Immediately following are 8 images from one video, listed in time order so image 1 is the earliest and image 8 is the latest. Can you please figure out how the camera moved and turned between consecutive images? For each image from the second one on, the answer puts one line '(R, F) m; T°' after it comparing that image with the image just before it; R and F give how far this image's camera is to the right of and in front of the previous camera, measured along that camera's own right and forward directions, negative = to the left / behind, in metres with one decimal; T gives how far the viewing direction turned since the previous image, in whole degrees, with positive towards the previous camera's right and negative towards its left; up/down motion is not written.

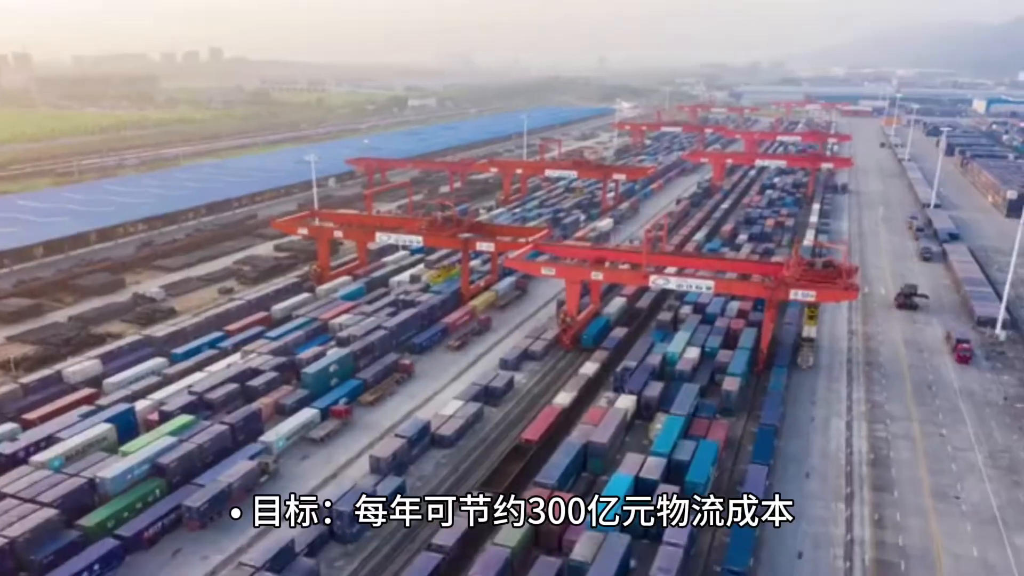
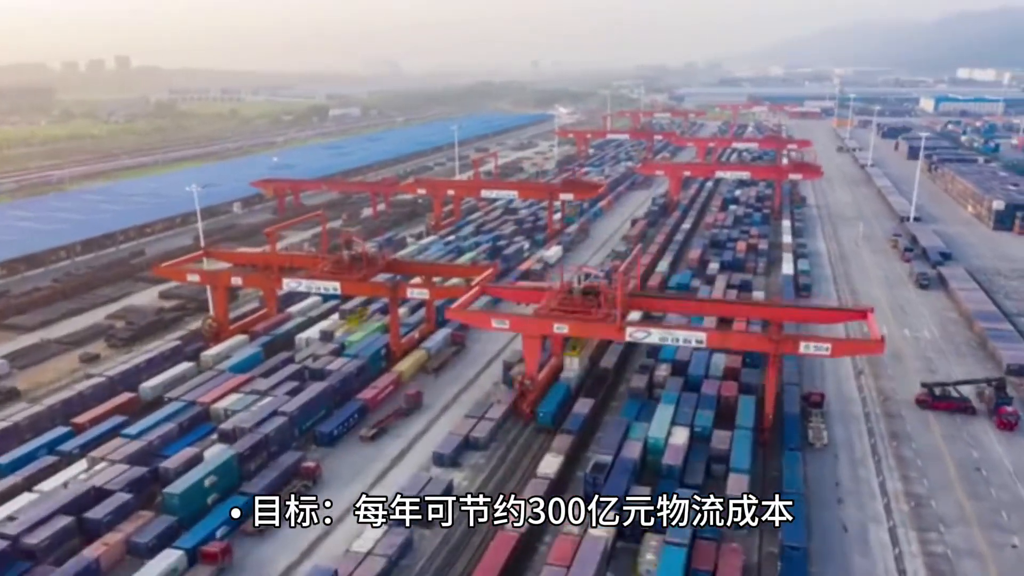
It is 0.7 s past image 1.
(+0.1, +3.9) m; +4°
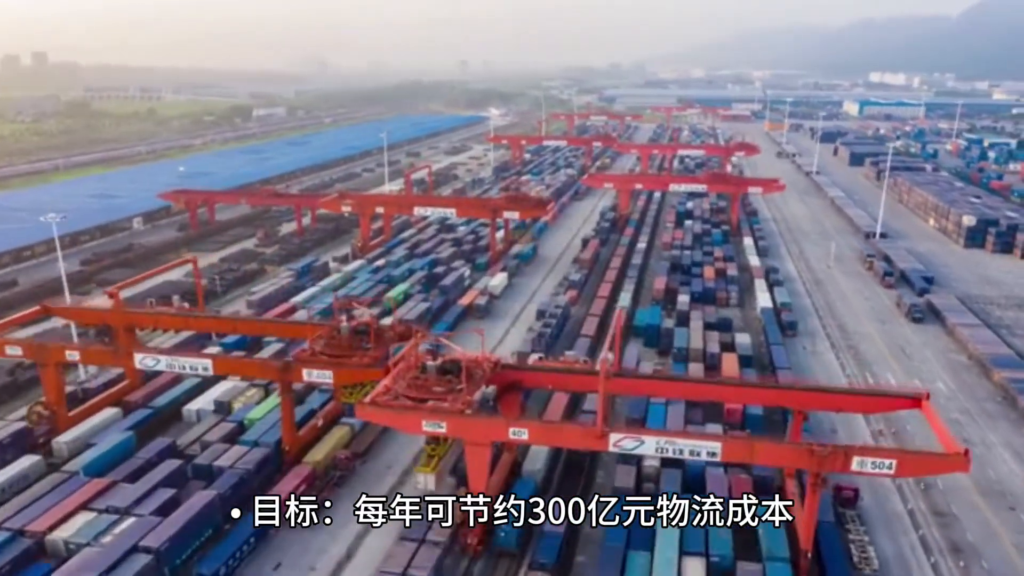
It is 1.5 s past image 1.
(-0.3, +3.5) m; +5°
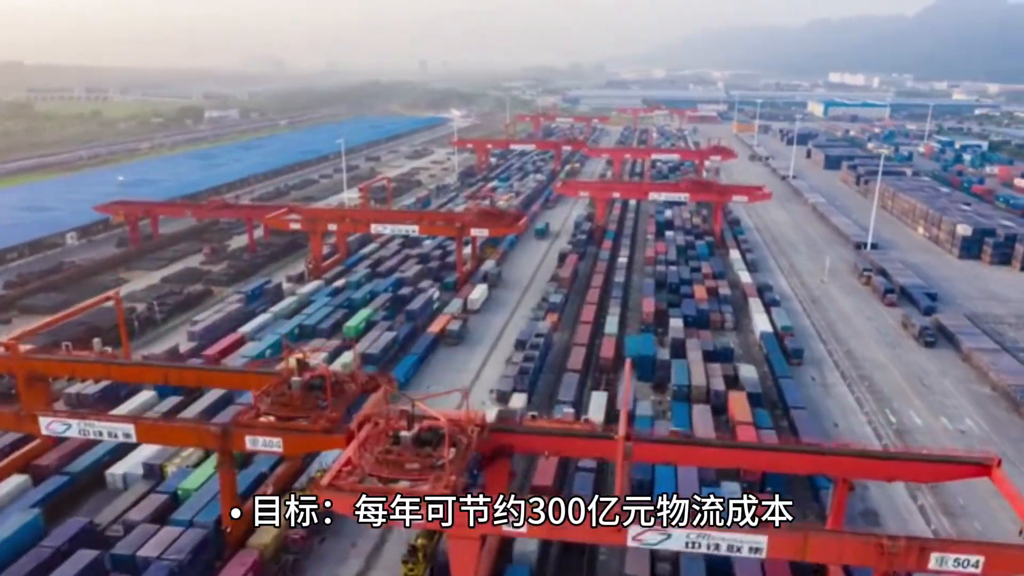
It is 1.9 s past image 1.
(-0.3, +2.1) m; +2°
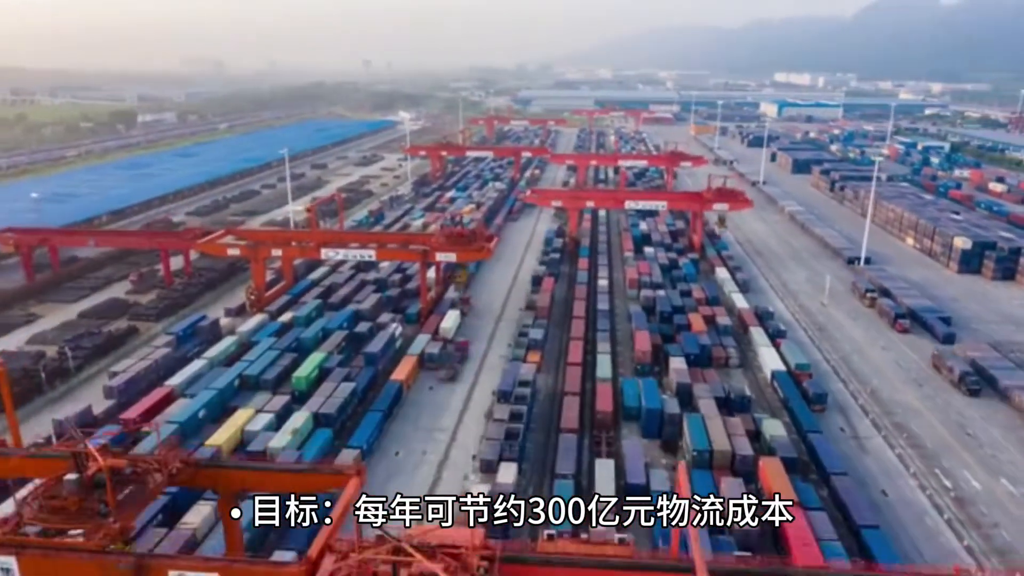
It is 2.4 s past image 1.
(-0.5, +2.7) m; +3°
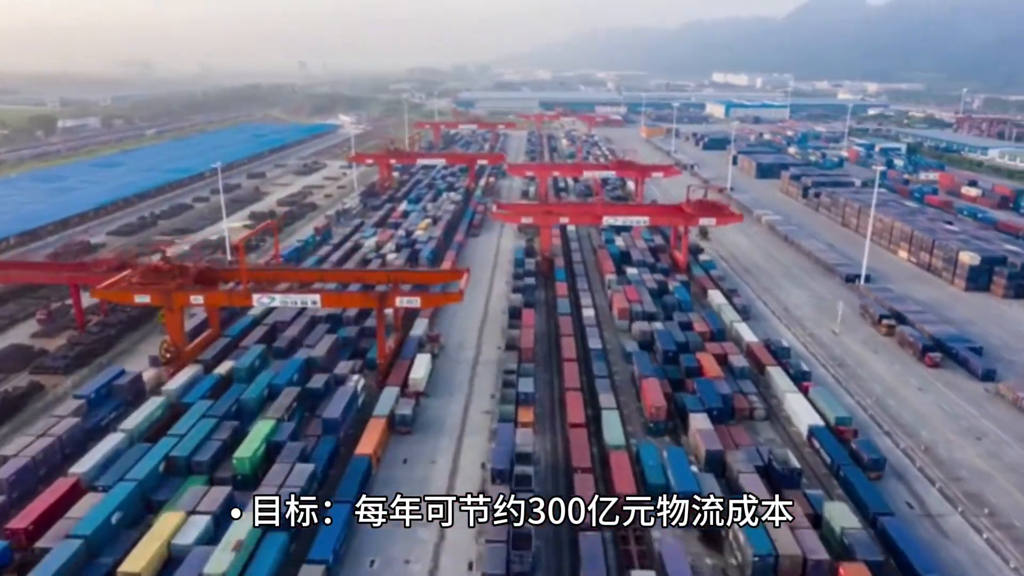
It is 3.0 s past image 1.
(-0.8, +2.9) m; +4°
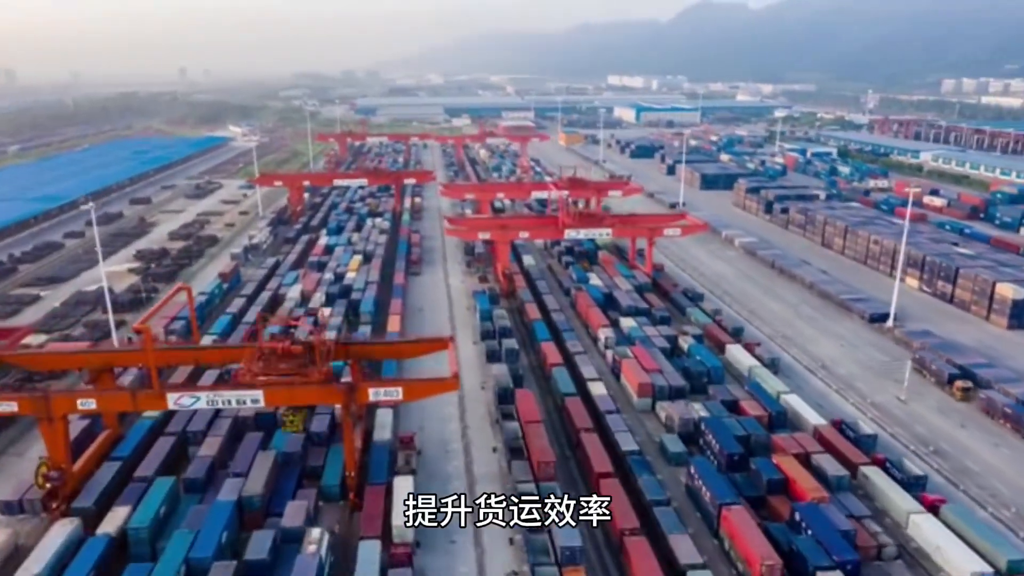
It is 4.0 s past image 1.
(-1.6, +4.8) m; +7°
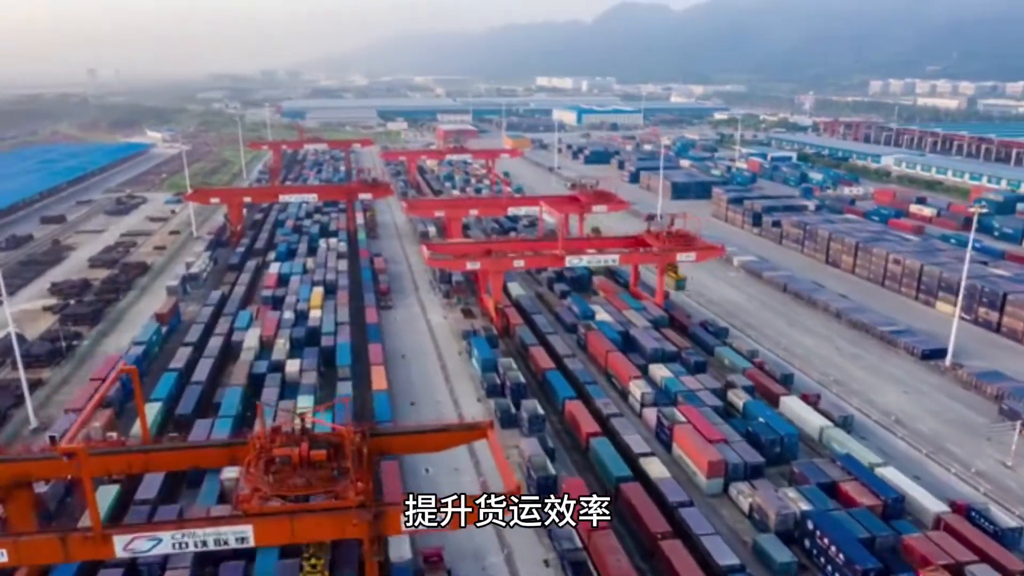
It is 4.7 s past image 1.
(-1.6, +3.3) m; +5°
